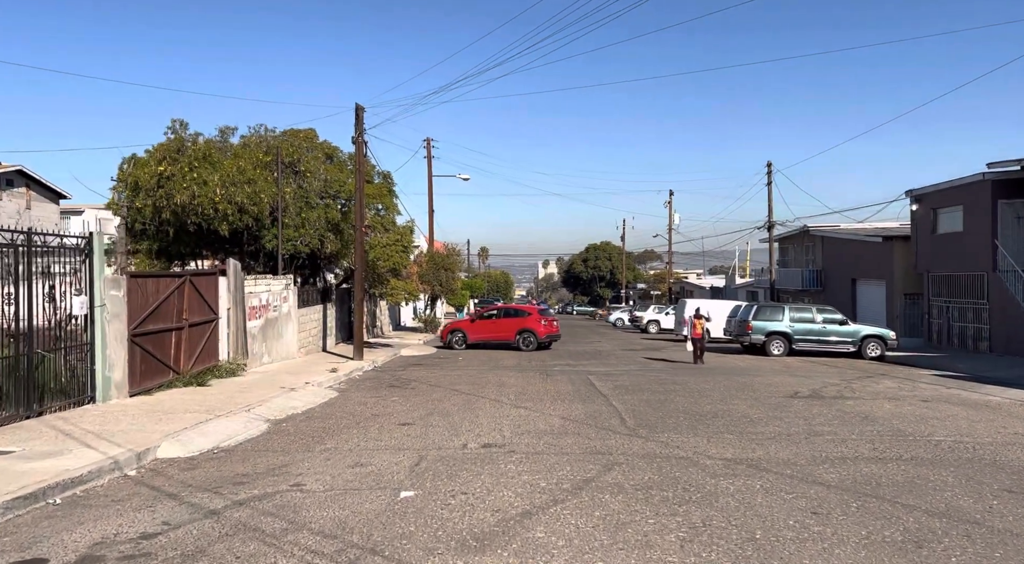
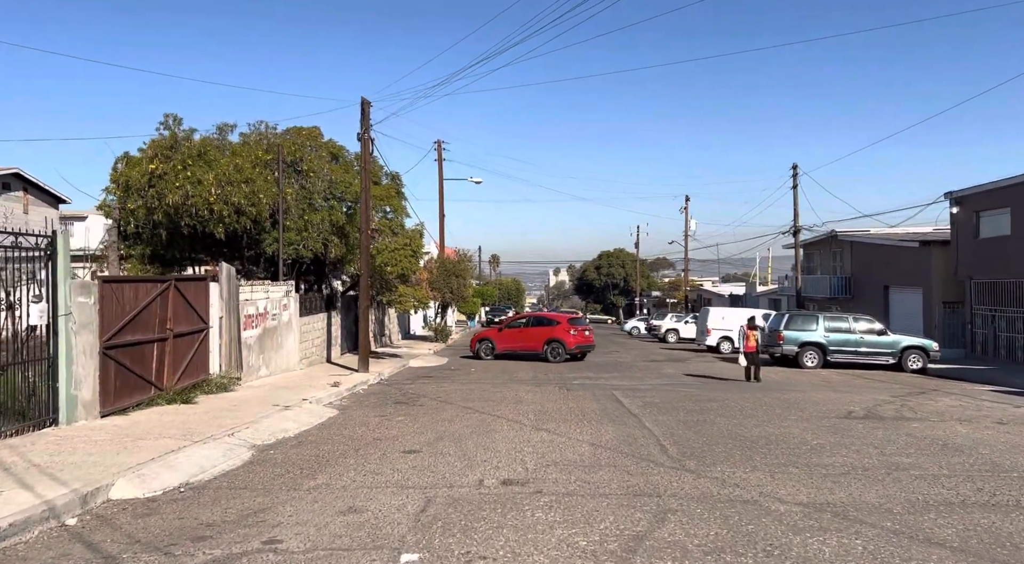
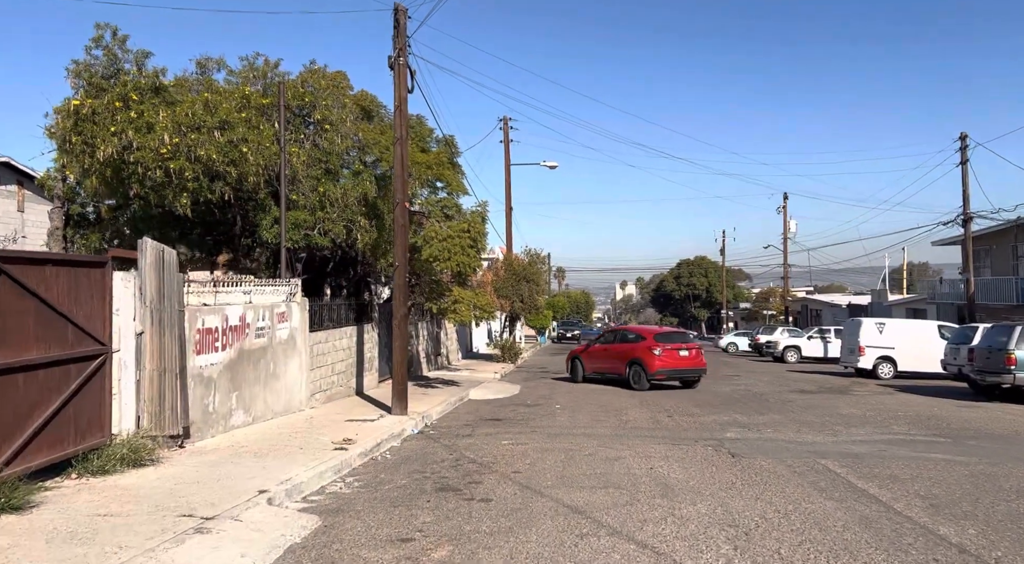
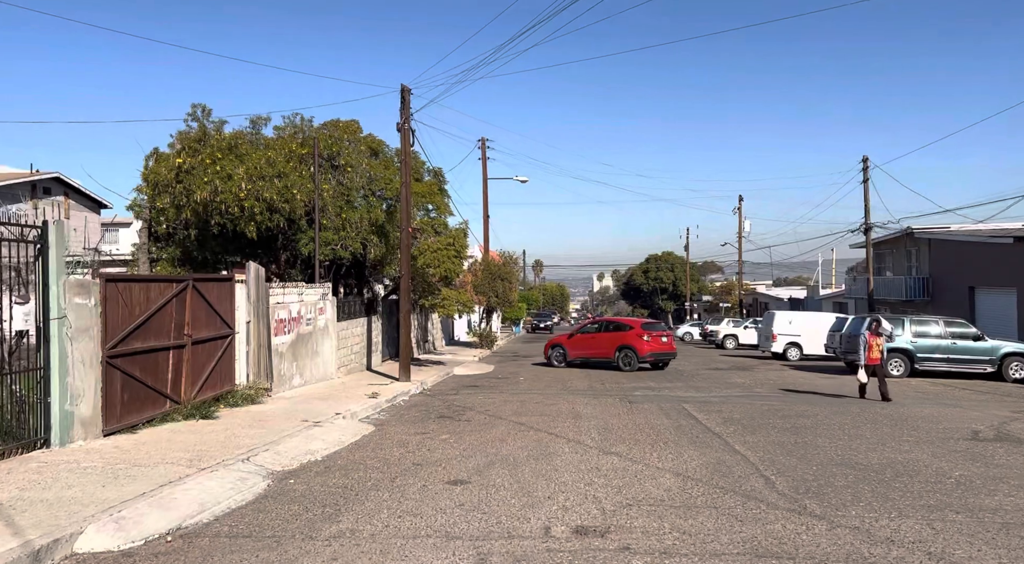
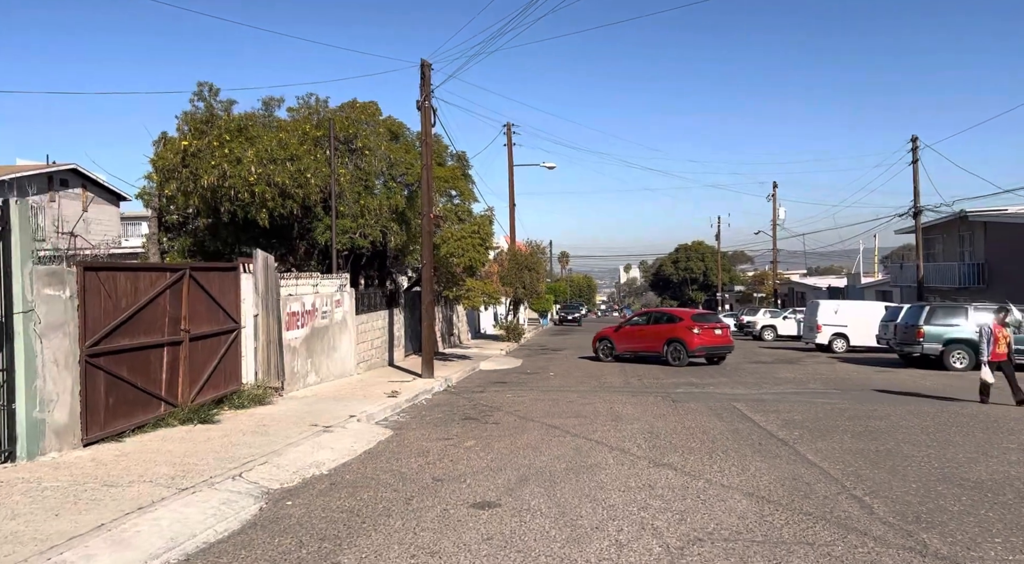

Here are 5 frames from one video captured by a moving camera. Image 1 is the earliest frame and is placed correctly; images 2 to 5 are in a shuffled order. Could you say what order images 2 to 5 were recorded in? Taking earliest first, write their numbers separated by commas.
2, 4, 5, 3
